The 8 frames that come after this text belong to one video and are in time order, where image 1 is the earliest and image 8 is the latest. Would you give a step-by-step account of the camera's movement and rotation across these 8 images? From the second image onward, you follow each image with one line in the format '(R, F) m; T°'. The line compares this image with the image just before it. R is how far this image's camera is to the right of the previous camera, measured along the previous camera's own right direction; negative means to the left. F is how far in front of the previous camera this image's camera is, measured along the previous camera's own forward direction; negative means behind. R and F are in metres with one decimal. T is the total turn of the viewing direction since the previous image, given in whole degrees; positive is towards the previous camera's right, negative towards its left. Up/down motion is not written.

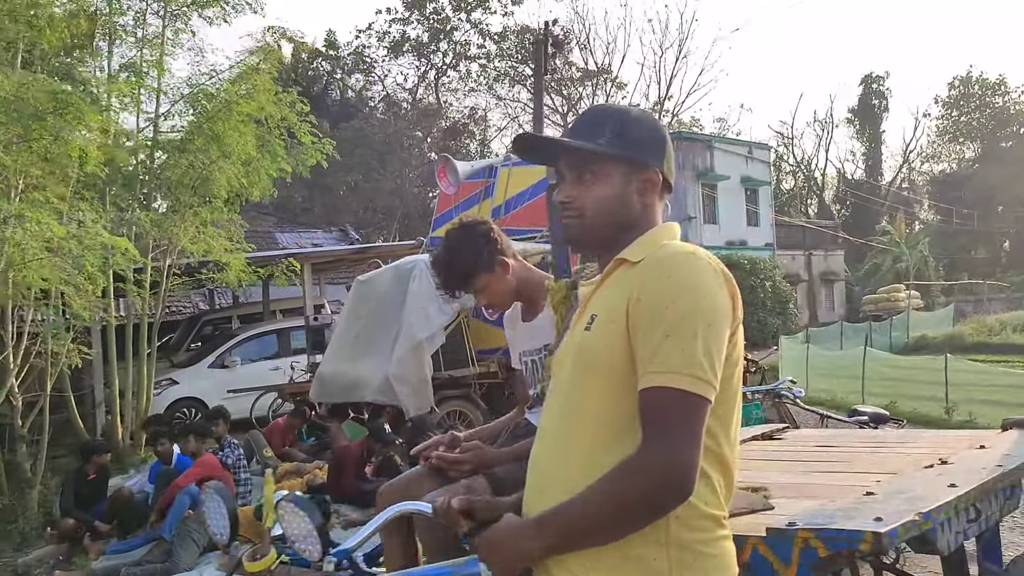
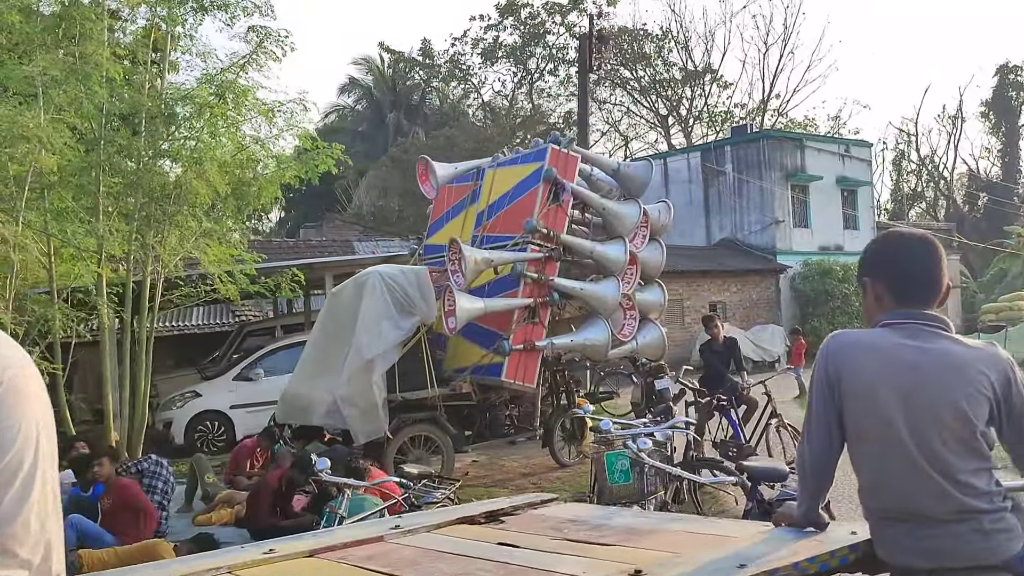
(+1.2, +0.8) m; -8°
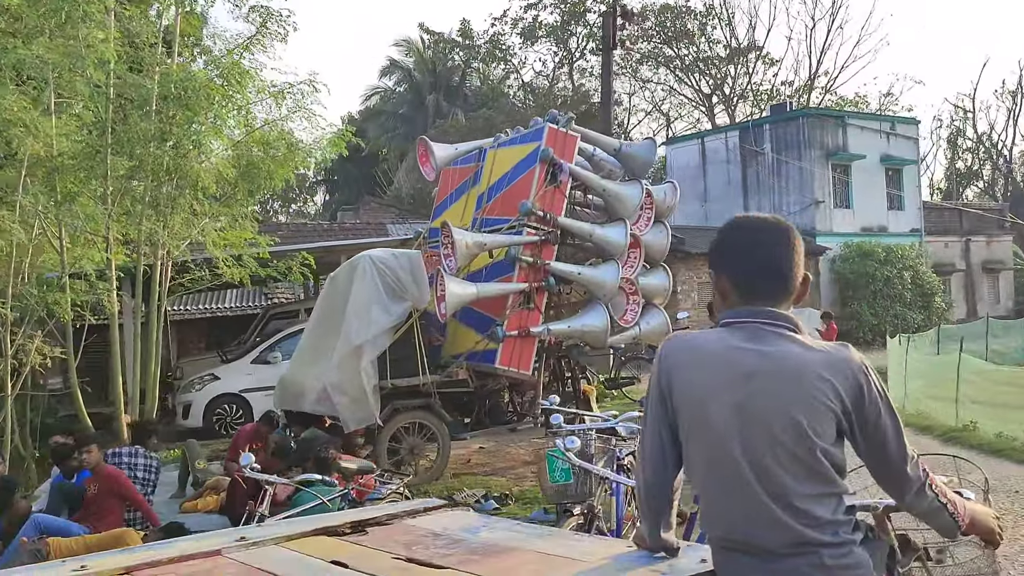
(+0.4, +0.2) m; -3°
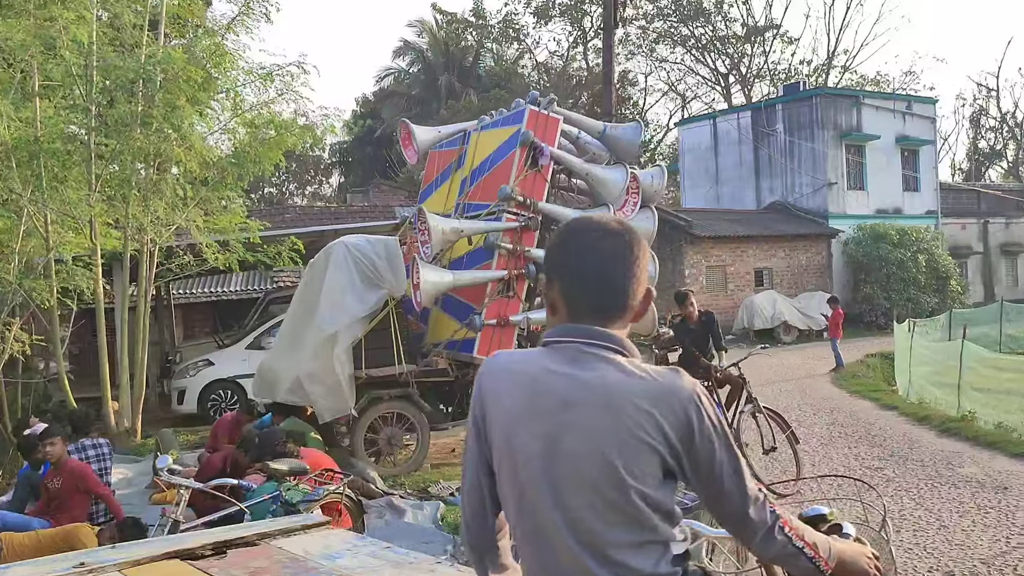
(+0.3, +0.2) m; -1°
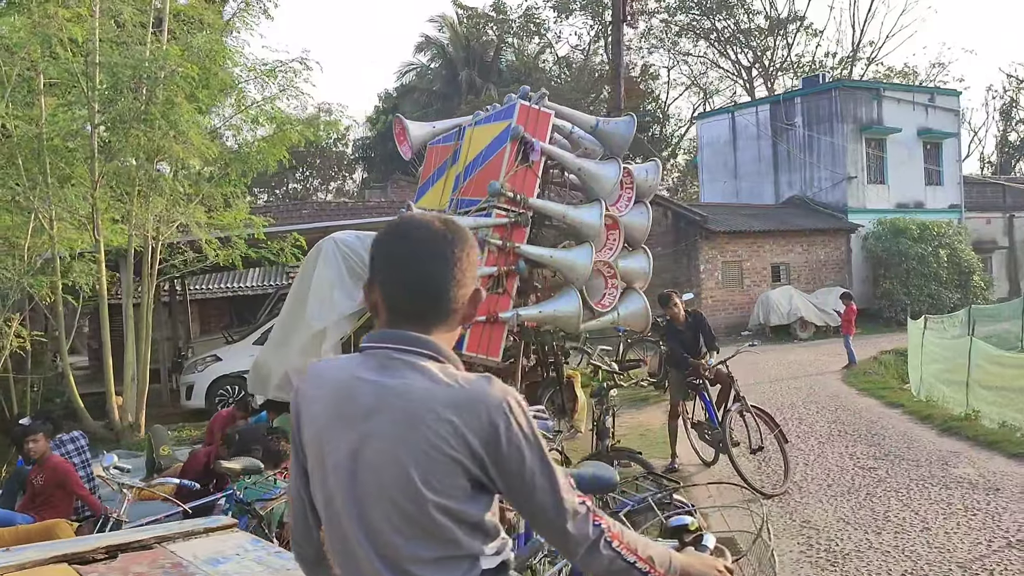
(+0.3, 0.0) m; -2°
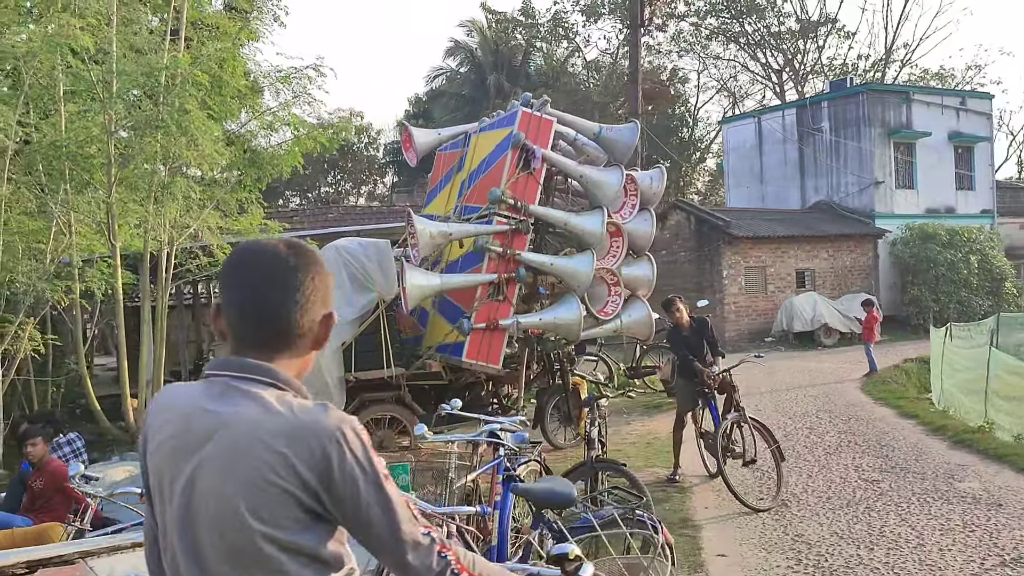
(+0.2, 0.0) m; -2°
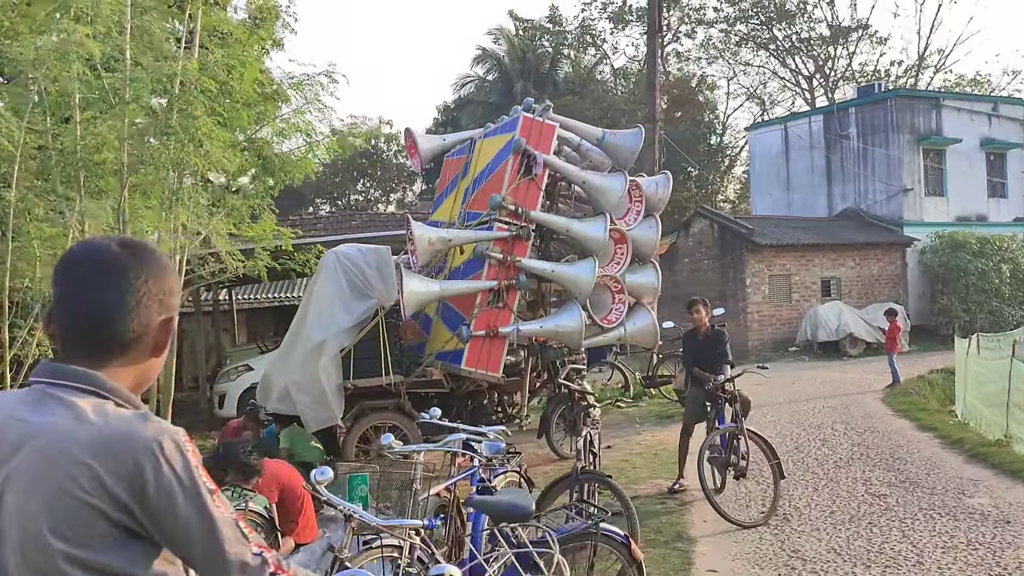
(+0.2, +0.1) m; -2°
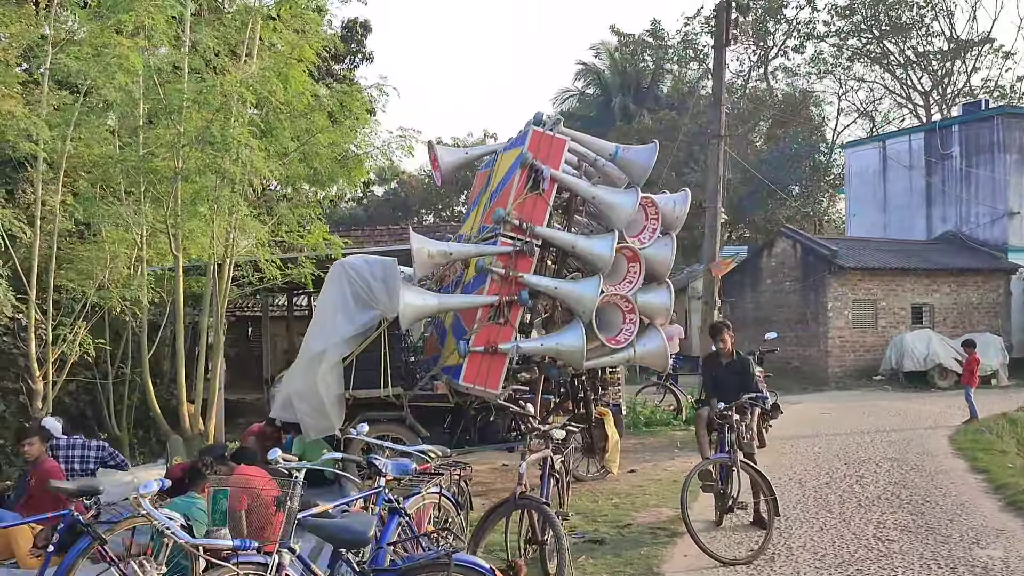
(+0.8, +0.2) m; -7°
